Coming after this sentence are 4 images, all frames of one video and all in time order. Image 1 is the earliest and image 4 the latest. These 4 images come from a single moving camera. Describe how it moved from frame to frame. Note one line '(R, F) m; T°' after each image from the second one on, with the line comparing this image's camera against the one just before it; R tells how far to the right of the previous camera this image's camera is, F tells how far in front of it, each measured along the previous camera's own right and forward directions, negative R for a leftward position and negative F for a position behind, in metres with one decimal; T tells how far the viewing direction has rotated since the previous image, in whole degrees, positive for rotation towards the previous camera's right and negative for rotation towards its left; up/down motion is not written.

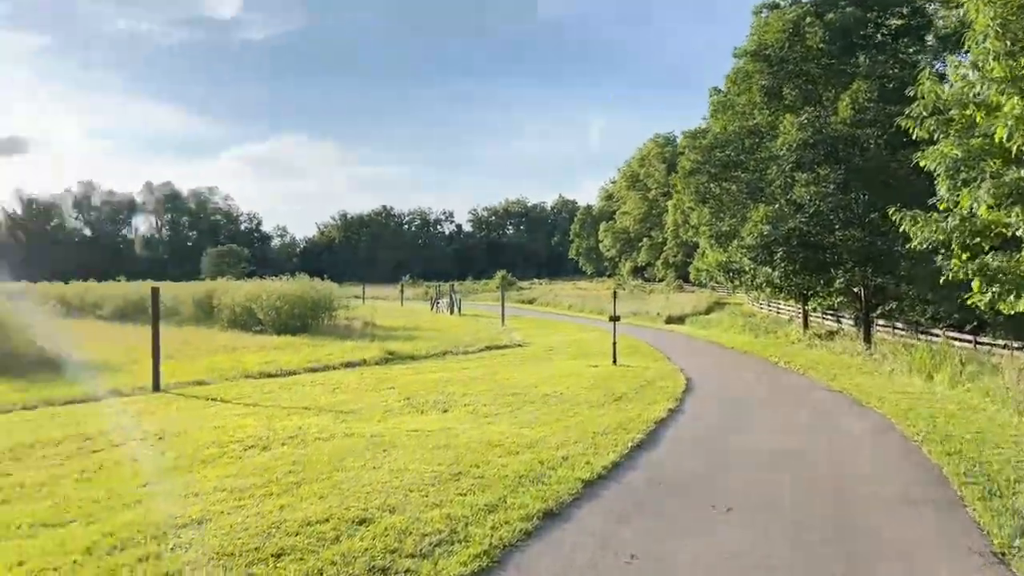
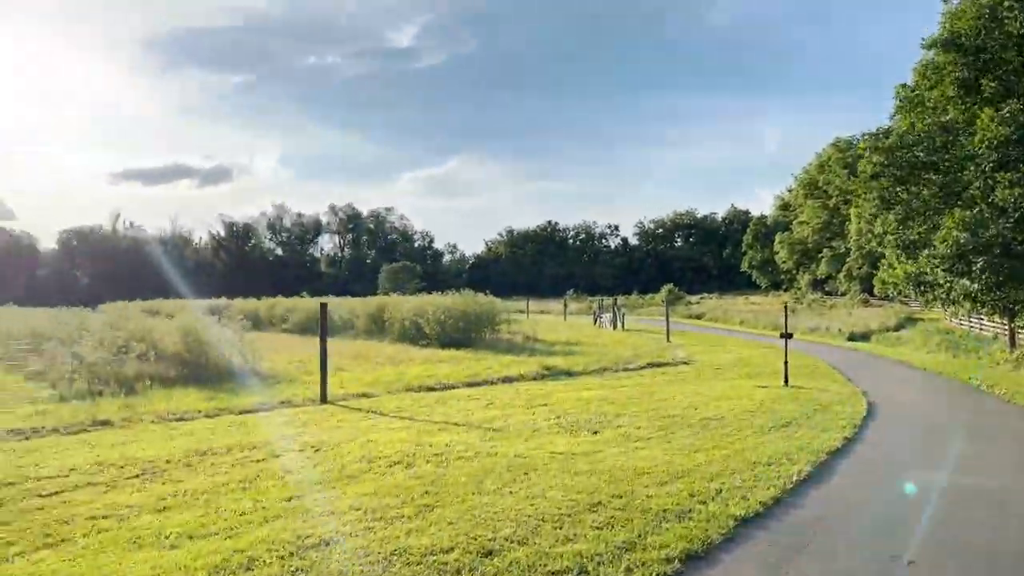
(+0.1, +0.3) m; -13°
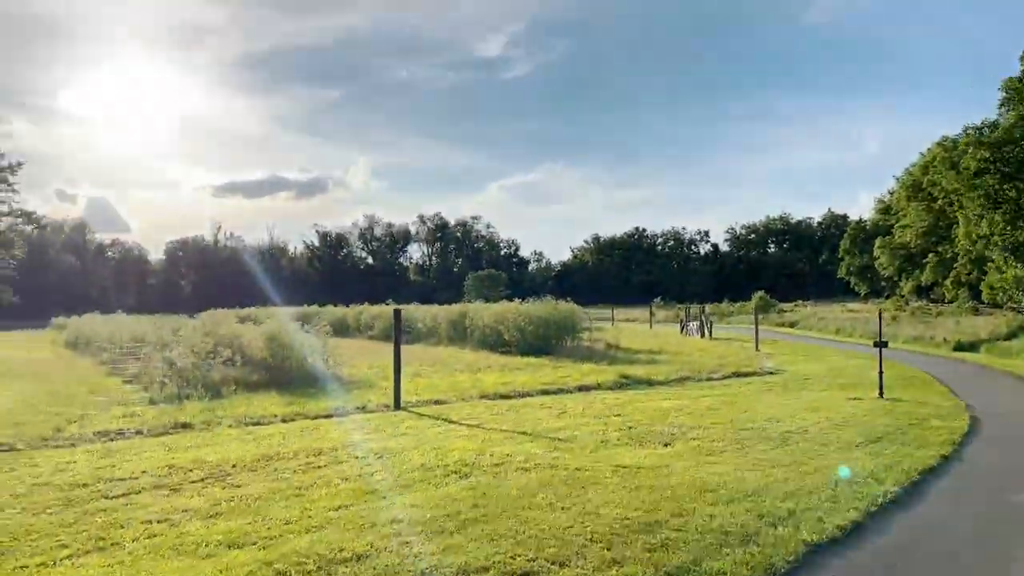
(+0.2, +0.3) m; -7°
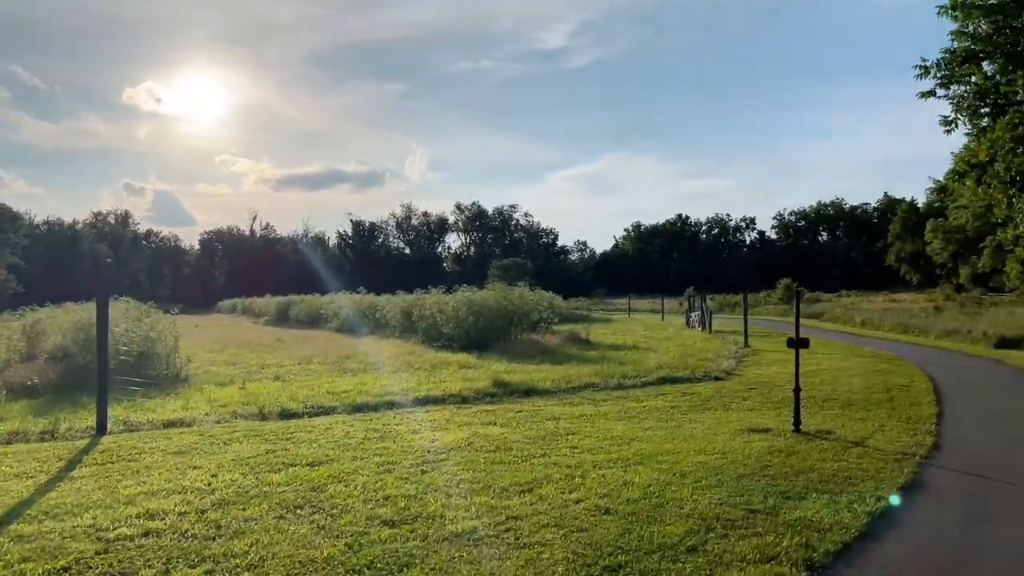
(+3.6, +4.4) m; -4°
